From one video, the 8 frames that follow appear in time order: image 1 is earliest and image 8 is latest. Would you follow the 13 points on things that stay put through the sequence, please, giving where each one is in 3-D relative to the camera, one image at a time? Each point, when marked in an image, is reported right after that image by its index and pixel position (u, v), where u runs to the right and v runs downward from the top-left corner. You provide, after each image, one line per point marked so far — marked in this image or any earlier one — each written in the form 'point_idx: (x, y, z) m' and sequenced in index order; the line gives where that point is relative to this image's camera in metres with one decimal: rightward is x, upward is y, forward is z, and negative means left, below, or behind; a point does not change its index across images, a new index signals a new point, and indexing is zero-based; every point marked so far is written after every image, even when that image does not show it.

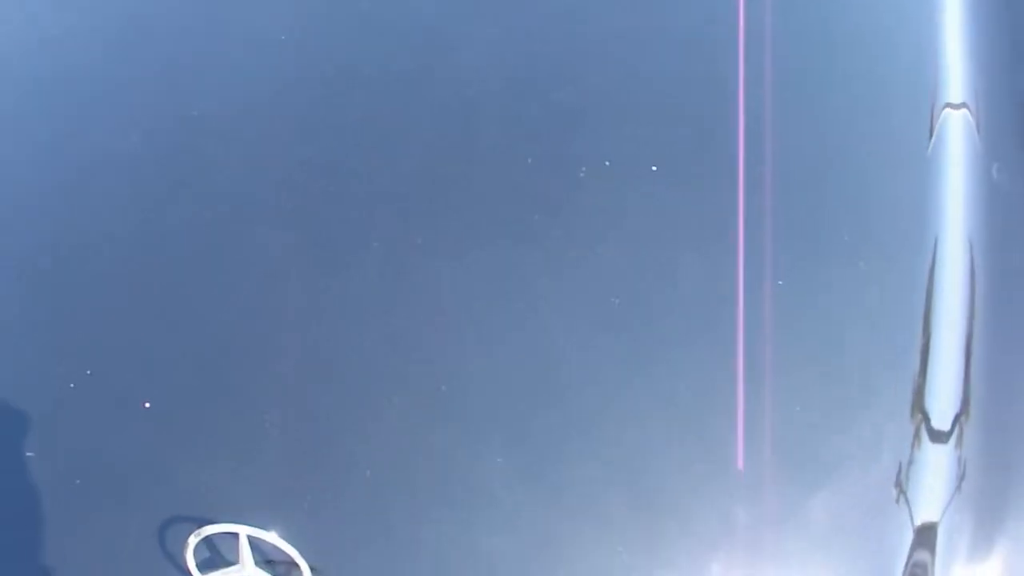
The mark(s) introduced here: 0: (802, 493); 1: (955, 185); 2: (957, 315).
0: (+0.2, -0.1, +0.7) m
1: (+0.4, +0.1, +1.0) m
2: (+0.4, 0.0, +0.9) m
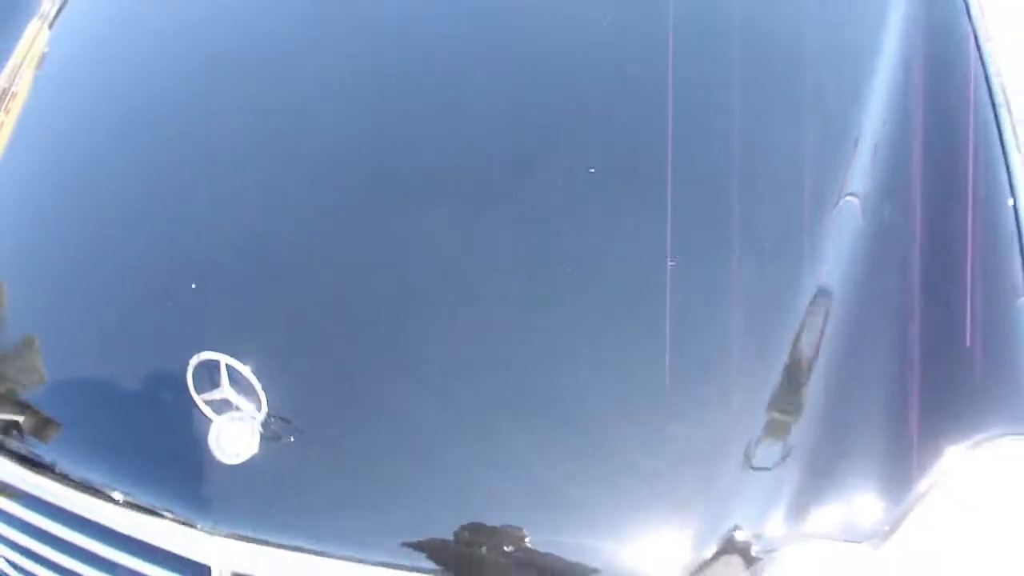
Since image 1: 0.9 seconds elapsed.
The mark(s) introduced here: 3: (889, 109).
0: (+0.1, -0.1, +0.9) m
1: (+0.4, +0.1, +1.1) m
2: (+0.3, 0.0, +1.0) m
3: (+0.5, +0.3, +1.3) m
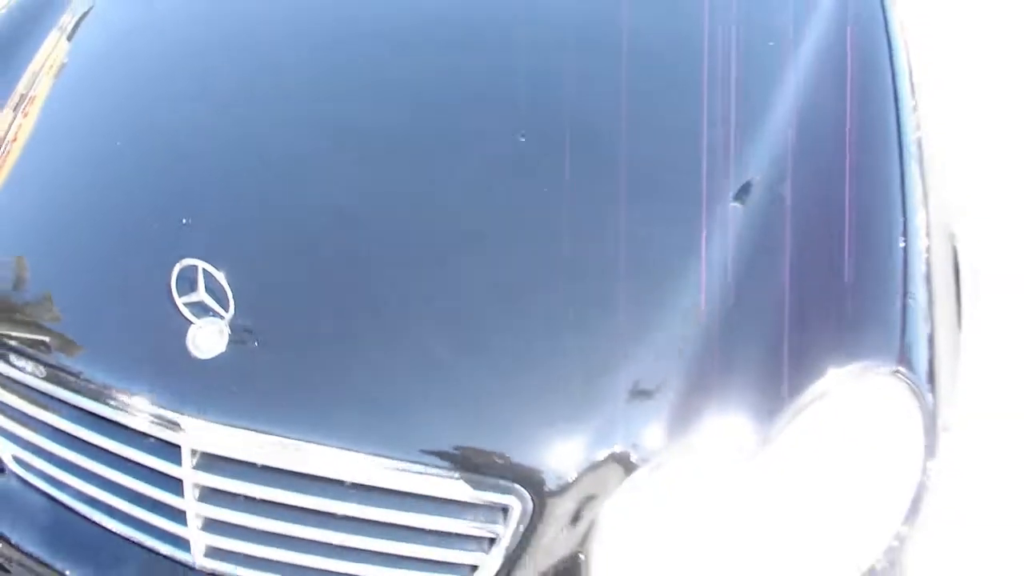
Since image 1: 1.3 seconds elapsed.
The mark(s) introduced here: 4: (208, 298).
0: (+0.1, -0.1, +1.1) m
1: (+0.3, +0.2, +1.3) m
2: (+0.2, 0.0, +1.2) m
3: (+0.4, +0.3, +1.4) m
4: (-0.4, 0.0, +1.2) m
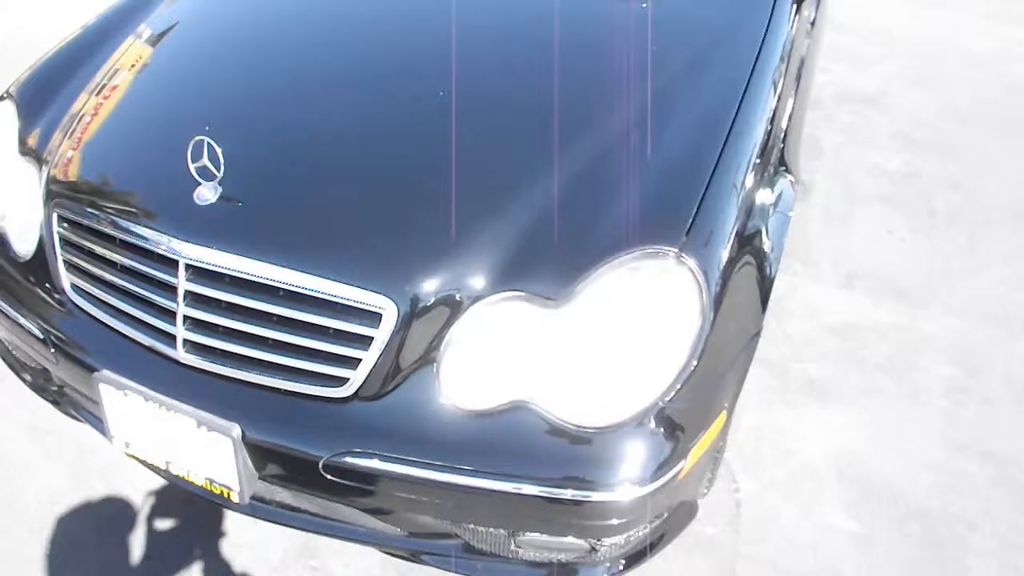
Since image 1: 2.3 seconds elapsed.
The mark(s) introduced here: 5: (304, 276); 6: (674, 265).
0: (-0.1, +0.1, +1.6) m
1: (+0.2, +0.3, +1.8) m
2: (+0.1, +0.2, +1.7) m
3: (+0.3, +0.4, +2.0) m
4: (-0.6, +0.2, +1.8) m
5: (-0.4, 0.0, +1.6) m
6: (+0.3, 0.0, +1.6) m
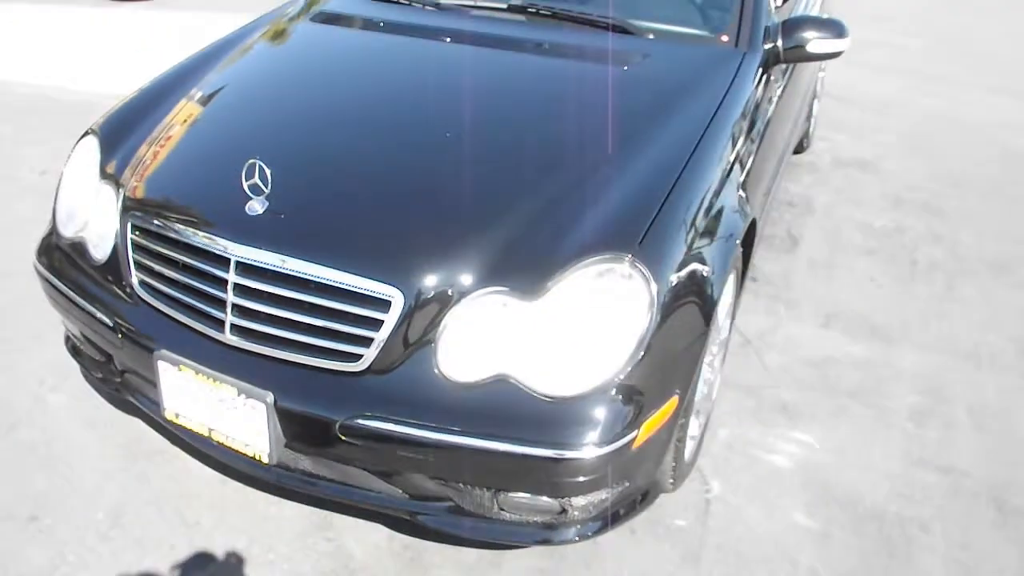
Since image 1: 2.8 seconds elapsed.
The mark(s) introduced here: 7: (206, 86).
0: (-0.1, +0.1, +2.0) m
1: (+0.2, +0.3, +2.2) m
2: (+0.1, +0.2, +2.1) m
3: (+0.3, +0.4, +2.3) m
4: (-0.6, +0.2, +2.2) m
5: (-0.4, 0.0, +2.0) m
6: (+0.2, 0.0, +2.0) m
7: (-0.9, +0.6, +2.8) m
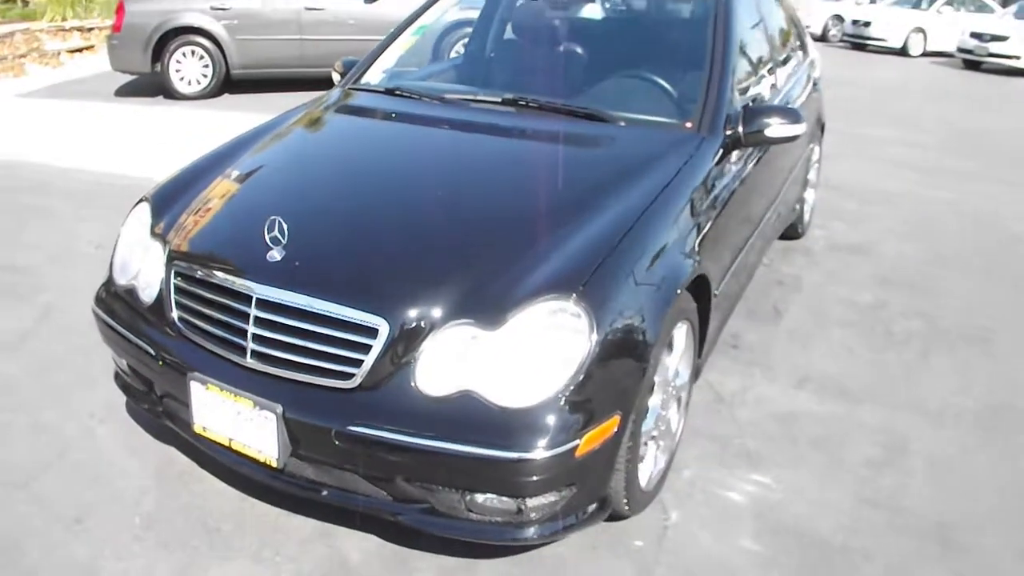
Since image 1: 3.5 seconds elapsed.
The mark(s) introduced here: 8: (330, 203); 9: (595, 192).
0: (-0.2, 0.0, +2.4) m
1: (+0.1, +0.2, +2.6) m
2: (0.0, +0.1, +2.5) m
3: (+0.2, +0.3, +2.8) m
4: (-0.7, +0.1, +2.6) m
5: (-0.5, 0.0, +2.4) m
6: (+0.2, -0.1, +2.4) m
7: (-0.9, +0.4, +3.3) m
8: (-0.5, +0.3, +2.8) m
9: (+0.3, +0.3, +2.8) m
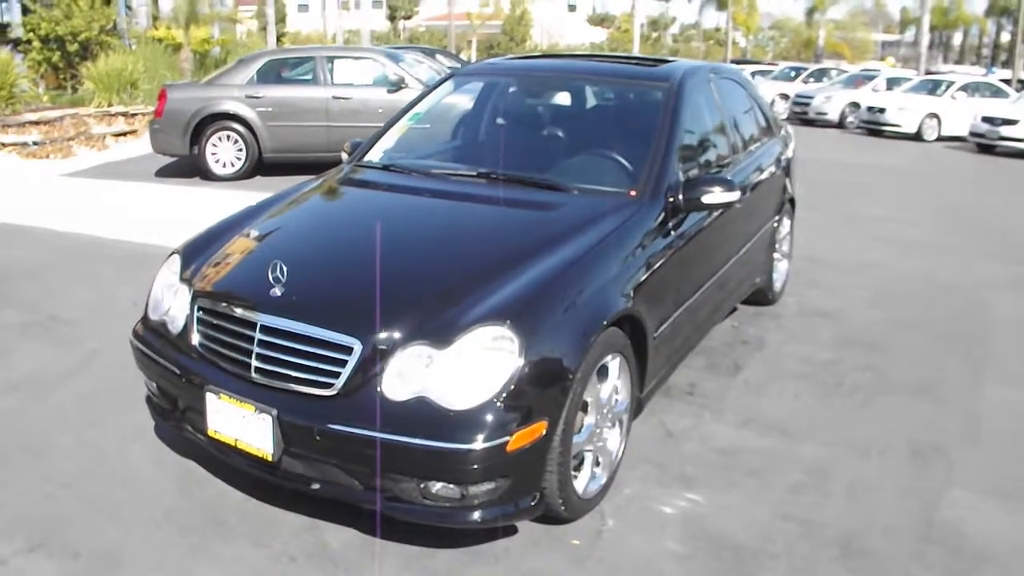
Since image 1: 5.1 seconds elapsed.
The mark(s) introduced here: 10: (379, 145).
0: (-0.4, -0.1, +3.1) m
1: (-0.1, +0.1, +3.3) m
2: (-0.2, 0.0, +3.1) m
3: (+0.1, +0.1, +3.4) m
4: (-0.8, 0.0, +3.3) m
5: (-0.6, -0.1, +3.0) m
6: (0.0, -0.2, +3.0) m
7: (-1.1, +0.3, +4.0) m
8: (-0.7, +0.1, +3.4) m
9: (+0.1, +0.2, +3.5) m
10: (-0.7, +0.8, +5.1) m
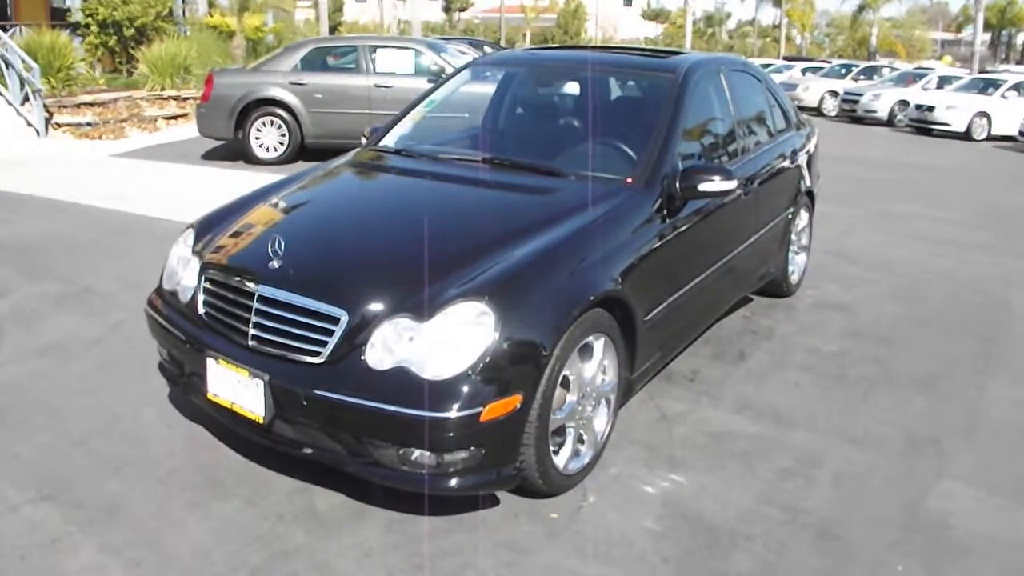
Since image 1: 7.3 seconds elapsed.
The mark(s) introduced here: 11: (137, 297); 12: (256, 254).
0: (-0.5, 0.0, +3.2) m
1: (-0.1, +0.1, +3.4) m
2: (-0.2, +0.1, +3.3) m
3: (0.0, +0.2, +3.5) m
4: (-0.9, +0.1, +3.4) m
5: (-0.7, 0.0, +3.2) m
6: (-0.1, -0.1, +3.1) m
7: (-1.1, +0.4, +4.1) m
8: (-0.7, +0.2, +3.6) m
9: (+0.1, +0.2, +3.6) m
10: (-0.7, +0.9, +5.3) m
11: (-2.4, -0.1, +6.0) m
12: (-1.0, +0.1, +3.5) m
